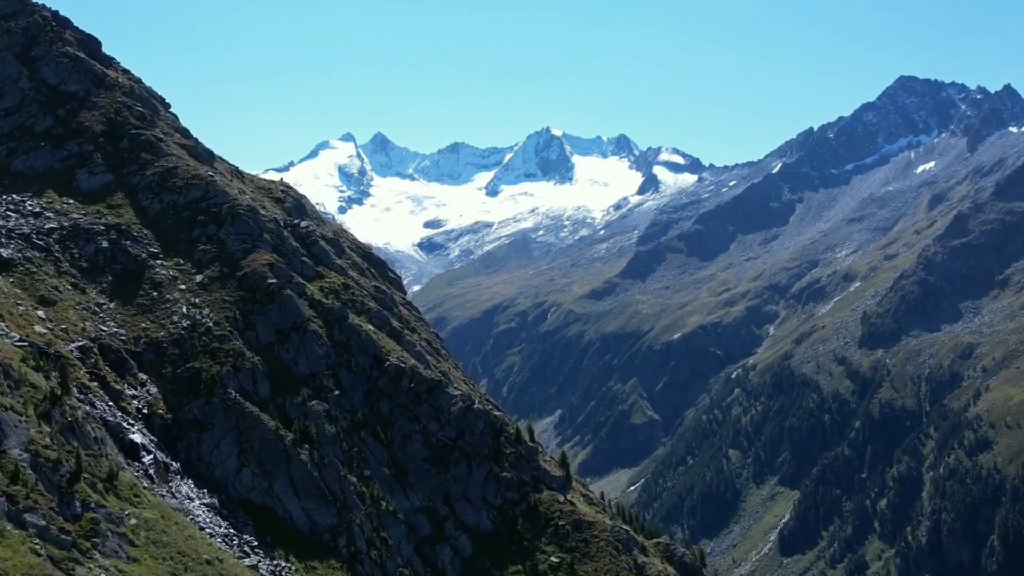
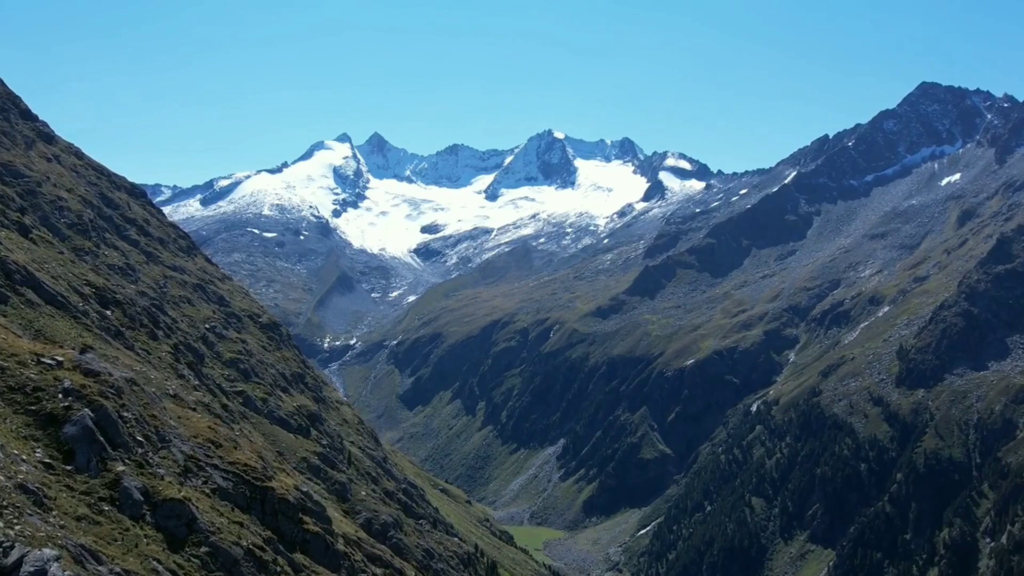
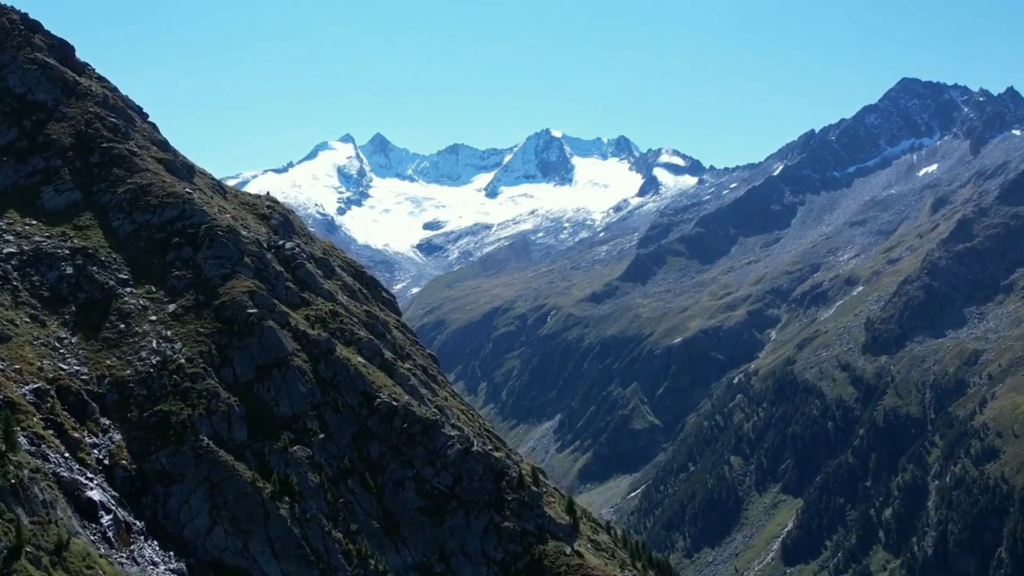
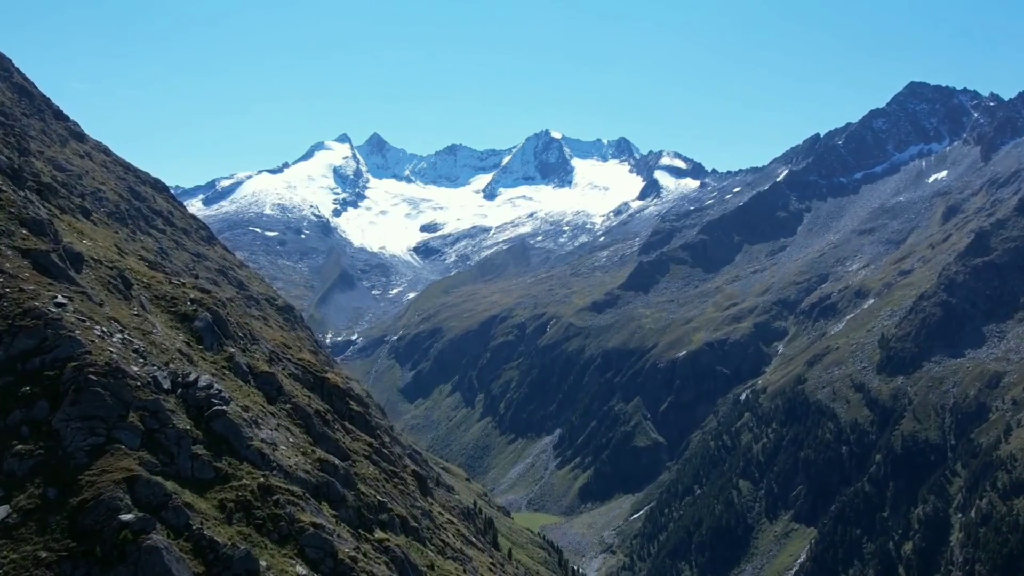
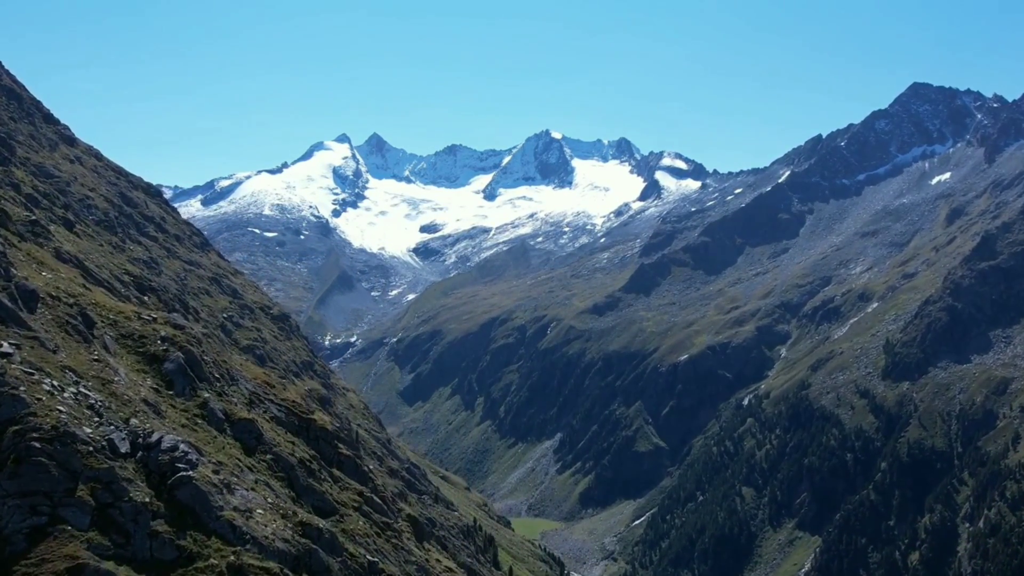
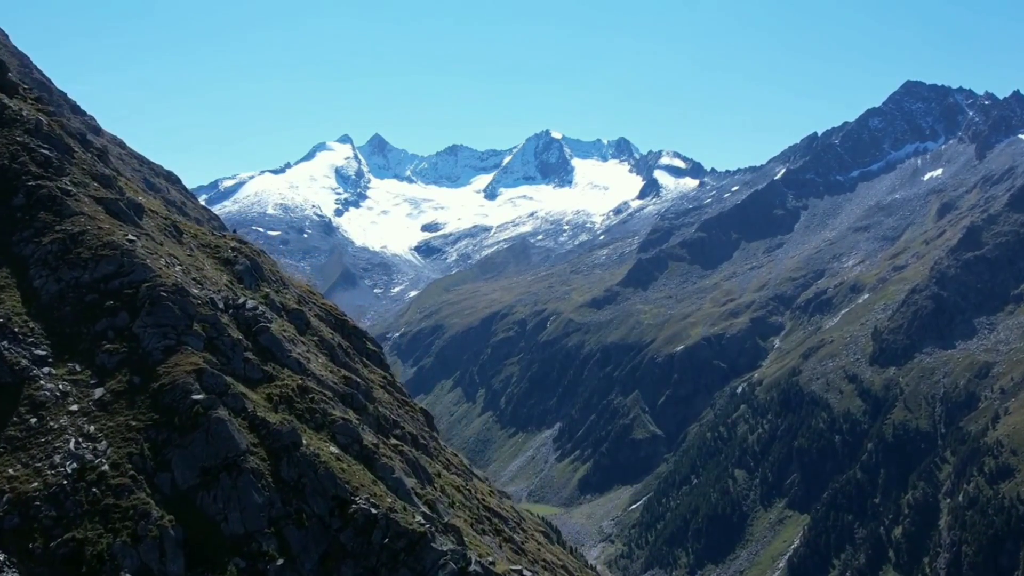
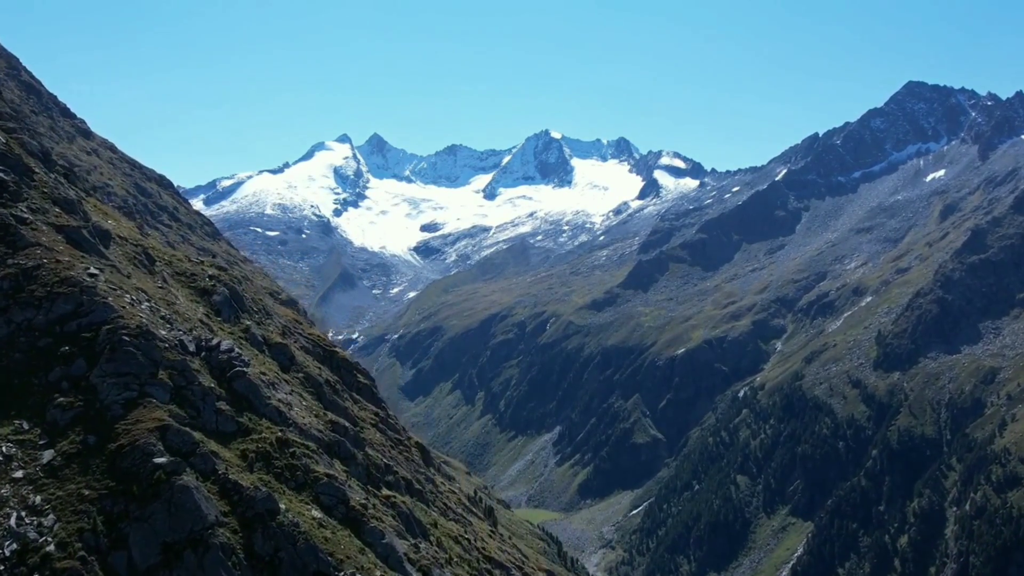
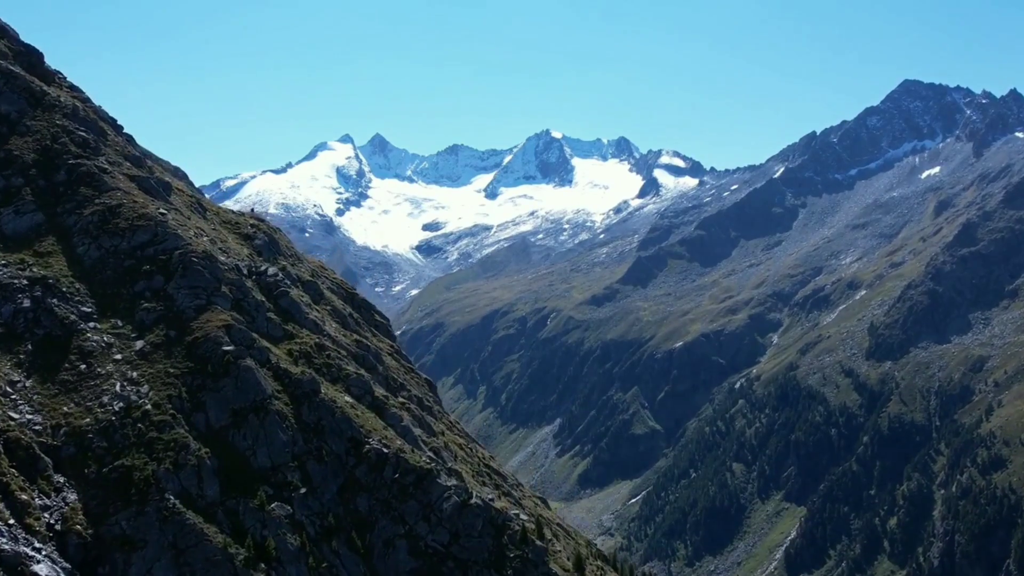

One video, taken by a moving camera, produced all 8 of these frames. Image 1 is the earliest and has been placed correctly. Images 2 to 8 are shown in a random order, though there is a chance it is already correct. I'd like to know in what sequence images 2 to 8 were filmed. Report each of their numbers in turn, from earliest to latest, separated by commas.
3, 8, 6, 7, 4, 5, 2
